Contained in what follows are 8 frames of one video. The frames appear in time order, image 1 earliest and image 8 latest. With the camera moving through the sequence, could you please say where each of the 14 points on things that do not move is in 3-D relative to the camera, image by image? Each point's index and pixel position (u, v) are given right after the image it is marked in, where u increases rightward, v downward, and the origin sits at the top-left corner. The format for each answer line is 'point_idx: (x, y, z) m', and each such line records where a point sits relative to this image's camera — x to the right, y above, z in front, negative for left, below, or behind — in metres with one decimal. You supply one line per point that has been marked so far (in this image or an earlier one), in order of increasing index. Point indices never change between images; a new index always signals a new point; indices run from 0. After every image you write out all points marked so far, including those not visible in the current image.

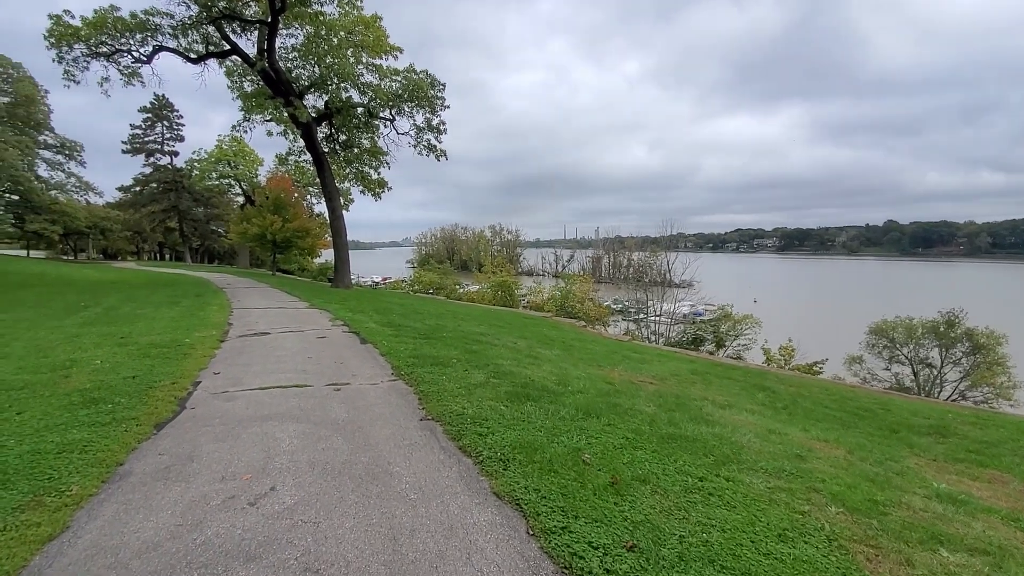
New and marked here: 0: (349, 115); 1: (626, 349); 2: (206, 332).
0: (-6.2, +6.5, +19.4) m
1: (+2.5, -1.4, +11.8) m
2: (-4.5, -0.7, +7.7) m
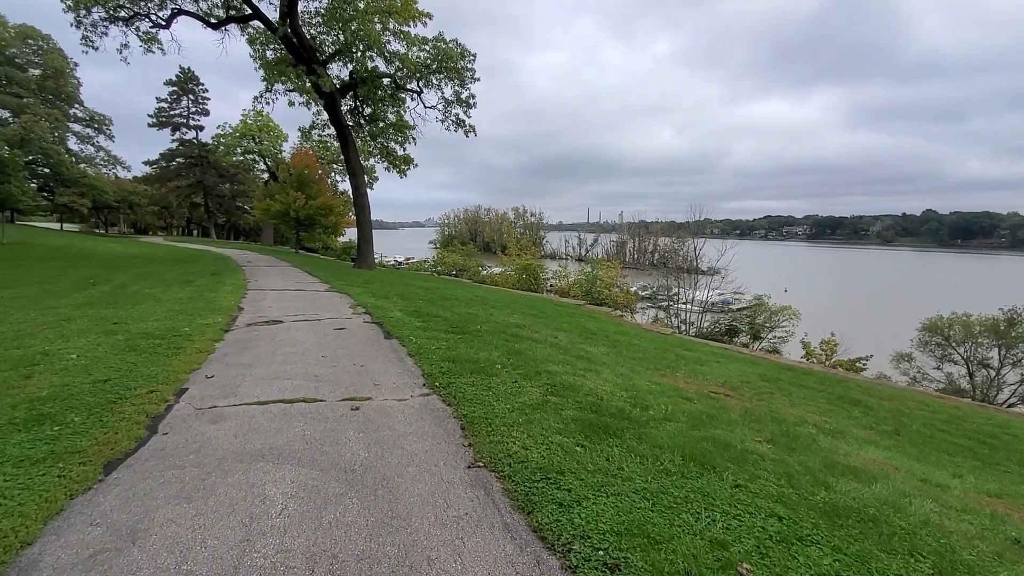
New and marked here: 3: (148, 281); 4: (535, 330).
0: (-5.0, +7.2, +18.3) m
1: (+3.3, -1.2, +10.6) m
2: (-3.9, -0.4, +6.7) m
3: (-8.1, +0.1, +11.4) m
4: (+0.3, -0.7, +8.6) m
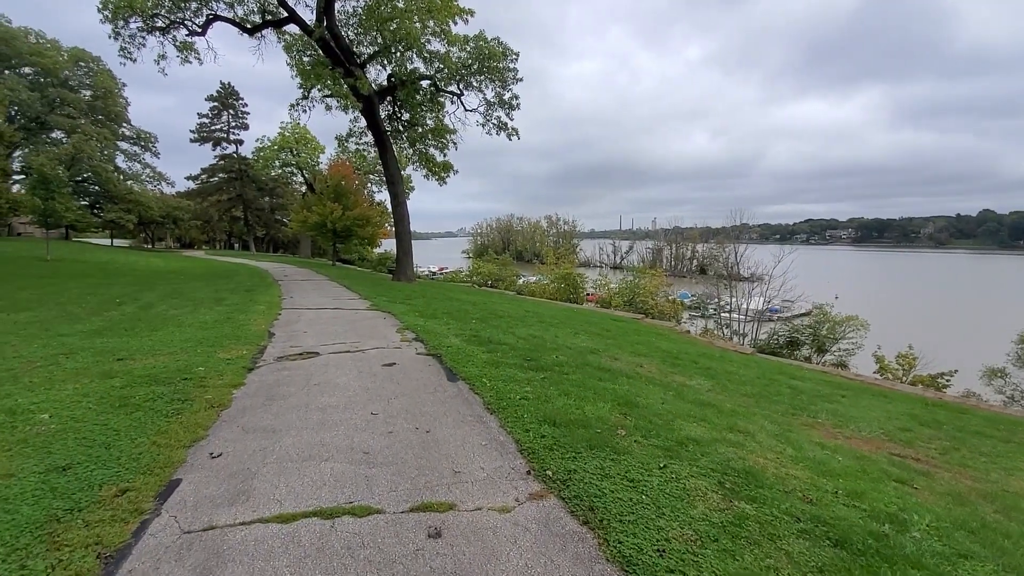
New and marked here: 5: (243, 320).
0: (-3.3, +6.7, +17.3) m
1: (+4.5, -1.4, +8.9) m
2: (-3.0, -0.7, +5.5) m
3: (-6.8, -0.3, +10.4) m
4: (+1.4, -1.0, +7.1) m
5: (-4.1, -0.5, +7.8) m
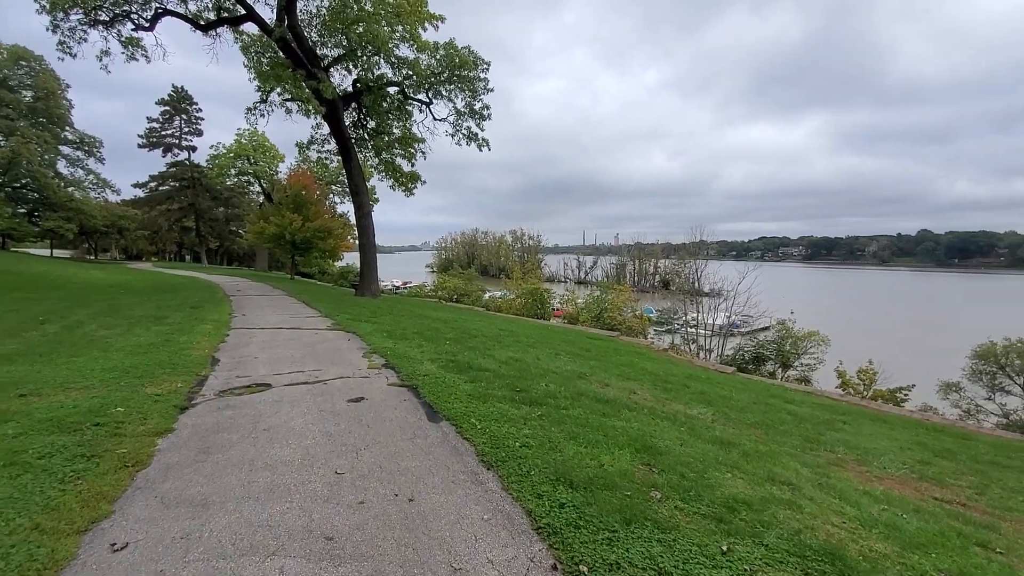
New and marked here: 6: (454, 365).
0: (-4.3, +6.2, +16.5) m
1: (+4.1, -1.7, +8.5) m
2: (-3.1, -0.9, +4.6) m
3: (-7.3, -0.6, +9.2) m
4: (+1.2, -1.2, +6.5) m
5: (-4.4, -0.7, +6.8) m
6: (-0.7, -0.9, +5.9) m
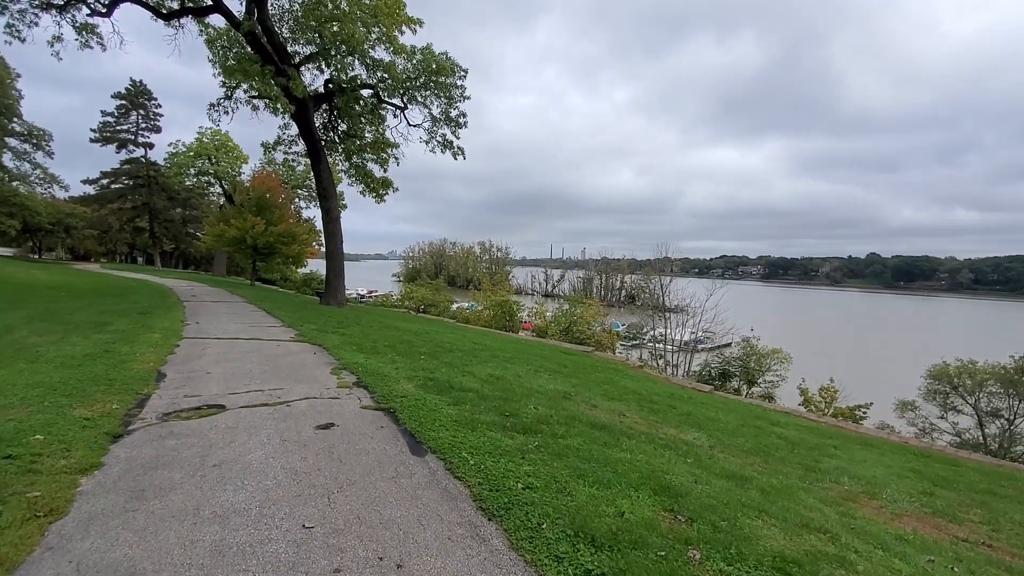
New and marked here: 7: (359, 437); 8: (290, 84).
0: (-4.9, +5.9, +15.9) m
1: (+3.7, -2.0, +8.2) m
2: (-3.2, -0.9, +4.0) m
3: (-7.6, -0.6, +8.3) m
4: (+1.0, -1.4, +6.1) m
5: (-4.6, -0.8, +6.1) m
6: (-0.8, -1.0, +5.4) m
7: (-1.1, -1.0, +3.5) m
8: (-6.0, +5.5, +13.9) m
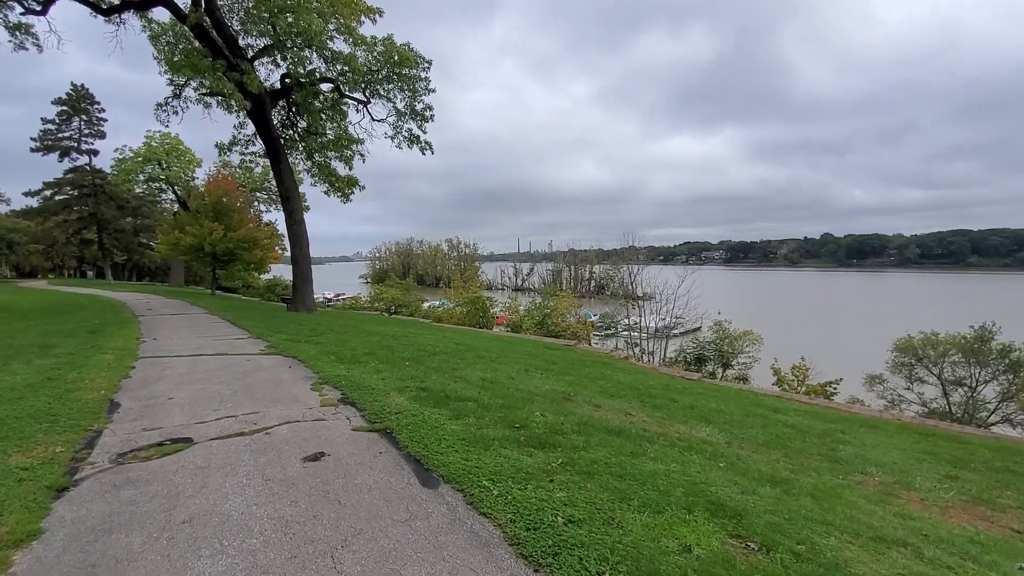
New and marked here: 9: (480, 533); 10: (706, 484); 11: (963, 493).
0: (-5.9, +5.8, +15.1) m
1: (+3.6, -1.8, +8.0) m
2: (-3.0, -1.0, +3.3) m
3: (-7.8, -0.9, +7.4) m
4: (+0.9, -1.3, +5.7) m
5: (-4.6, -1.0, +5.3) m
6: (-0.8, -1.0, +4.9) m
7: (-0.9, -1.1, +3.0) m
8: (-6.8, +5.3, +13.0) m
9: (-0.2, -1.1, +2.3) m
10: (+1.1, -1.2, +3.1) m
11: (+3.7, -1.7, +4.2) m
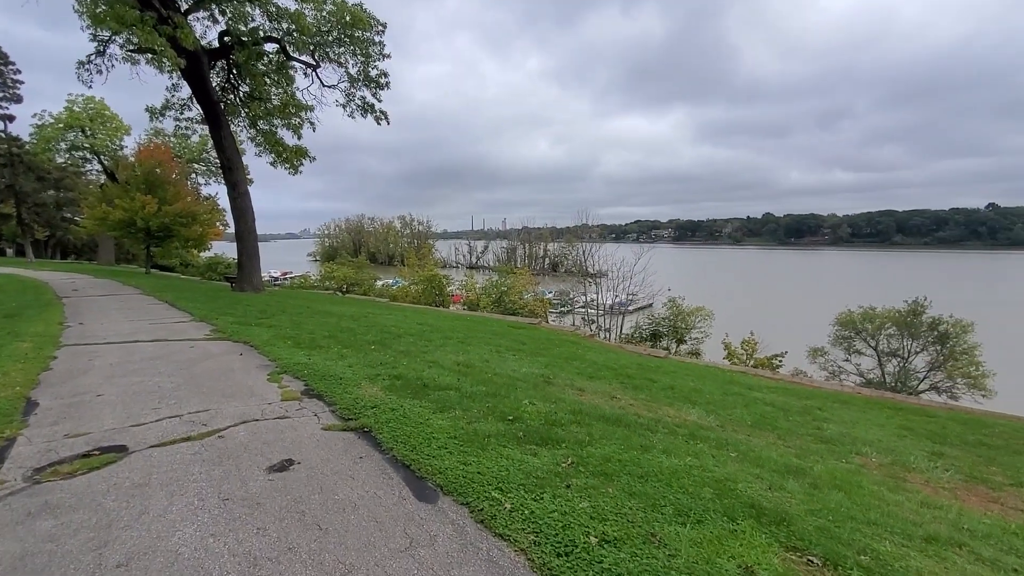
0: (-6.9, +6.4, +13.8) m
1: (+3.2, -1.4, +8.0) m
2: (-3.0, -0.9, +2.7) m
3: (-8.1, -0.7, +6.3) m
4: (+0.7, -1.1, +5.4) m
5: (-4.7, -0.8, +4.5) m
6: (-1.0, -0.8, +4.5) m
7: (-0.9, -1.0, +2.5) m
8: (-7.6, +5.8, +11.7) m
9: (0.0, -1.0, +1.9) m
10: (+1.2, -1.0, +2.8) m
11: (+3.6, -1.5, +4.2) m
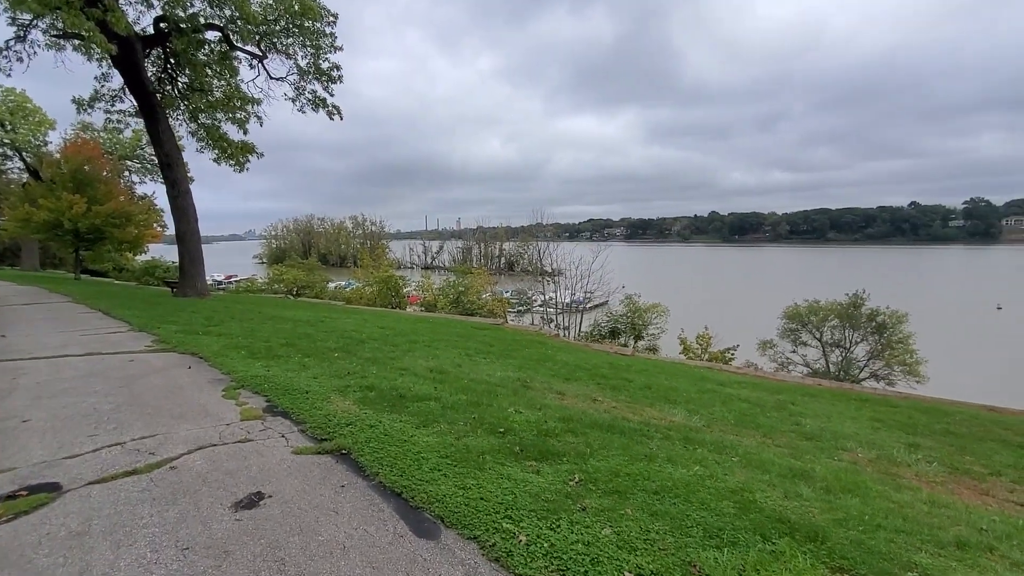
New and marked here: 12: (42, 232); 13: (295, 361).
0: (-8.0, +6.3, +12.9) m
1: (+2.7, -1.4, +8.0) m
2: (-3.0, -1.0, +2.1) m
3: (-8.3, -0.8, +5.3) m
4: (+0.5, -1.1, +5.2) m
5: (-4.9, -0.9, +3.8) m
6: (-1.1, -0.9, +4.1) m
7: (-0.8, -1.0, +2.2) m
8: (-8.5, +5.7, +10.7) m
9: (0.0, -1.0, +1.6) m
10: (+1.2, -1.0, +2.6) m
11: (+3.5, -1.4, +4.2) m
12: (-14.1, +1.7, +15.4) m
13: (-2.3, -0.8, +5.4) m
